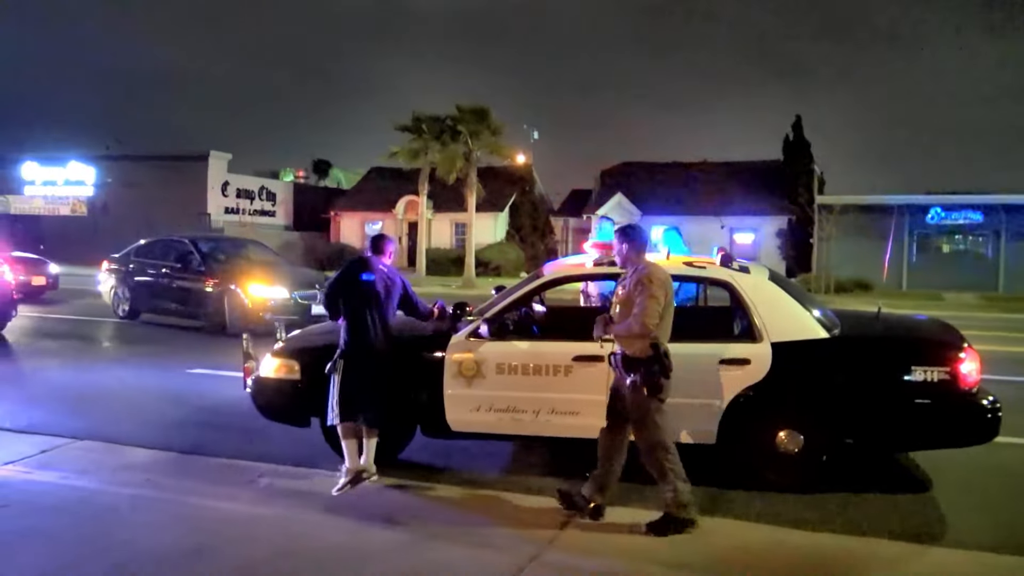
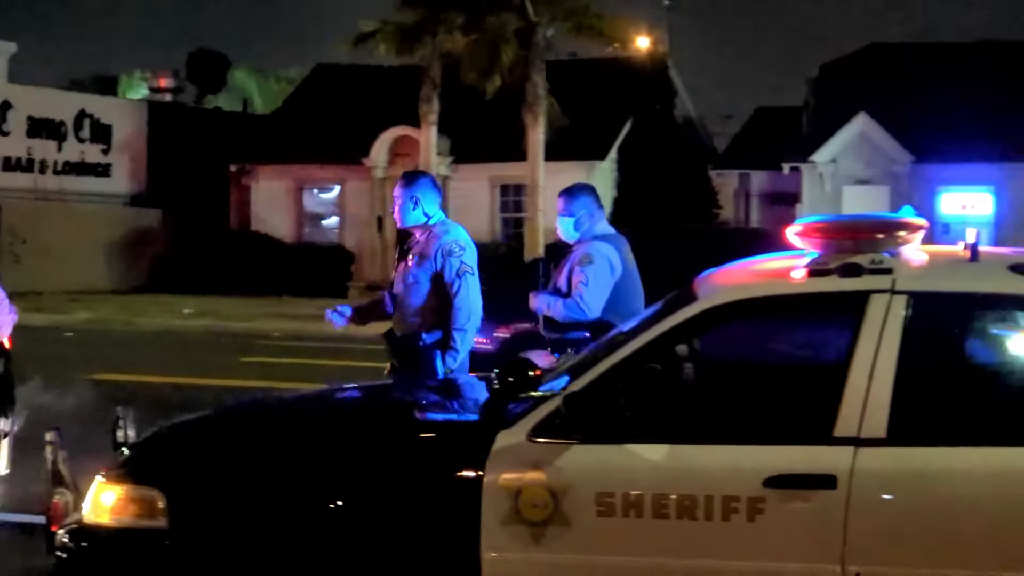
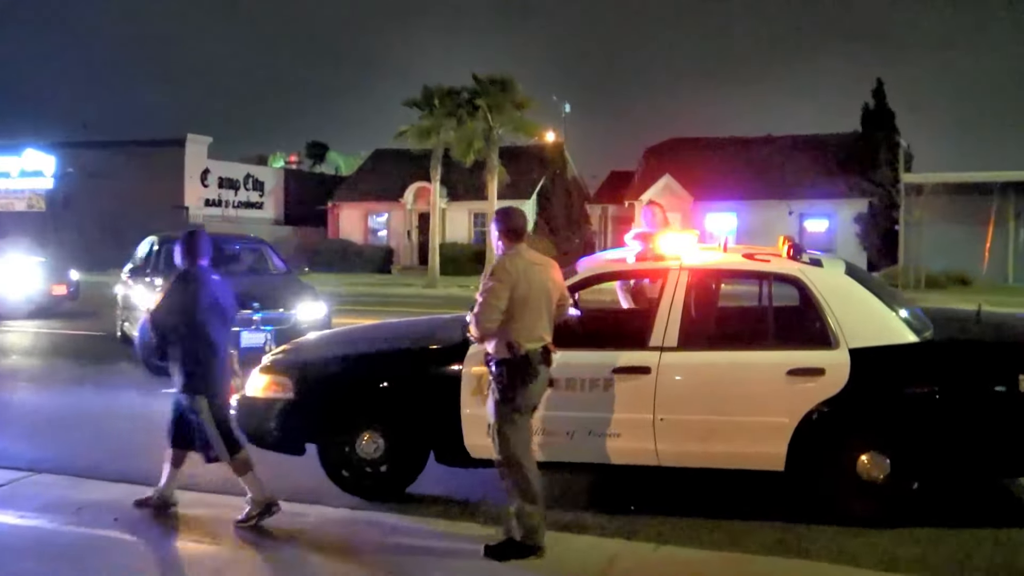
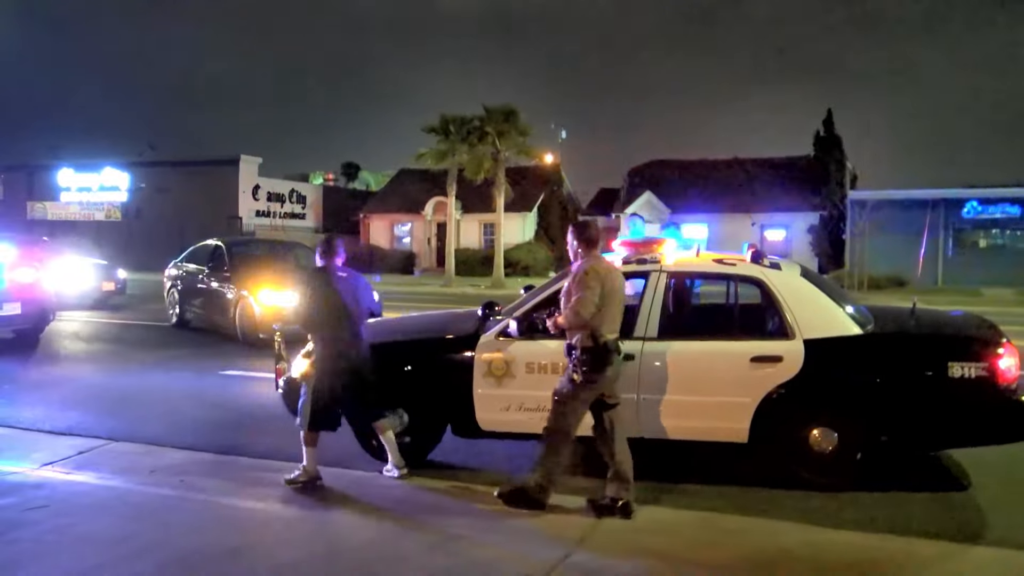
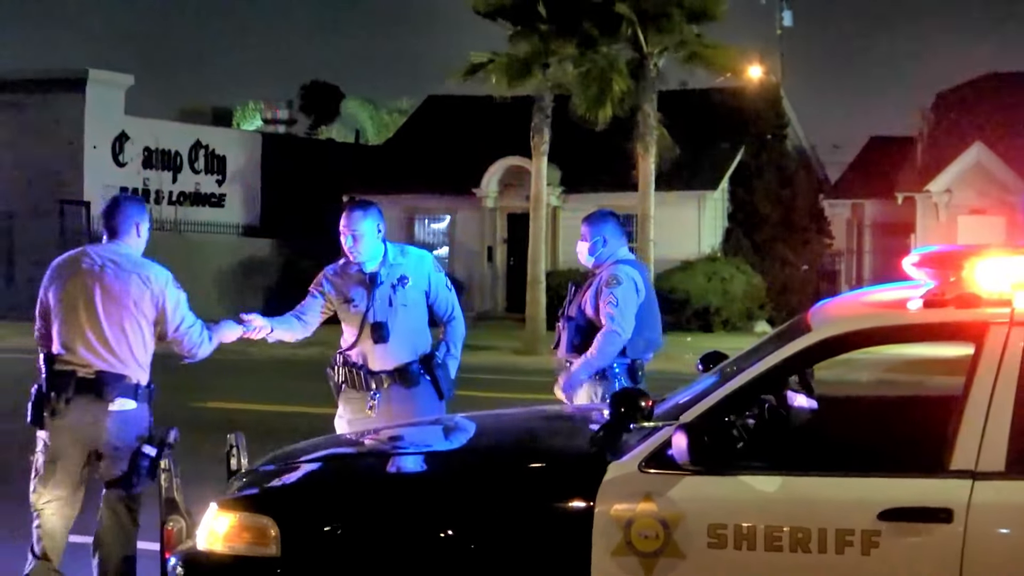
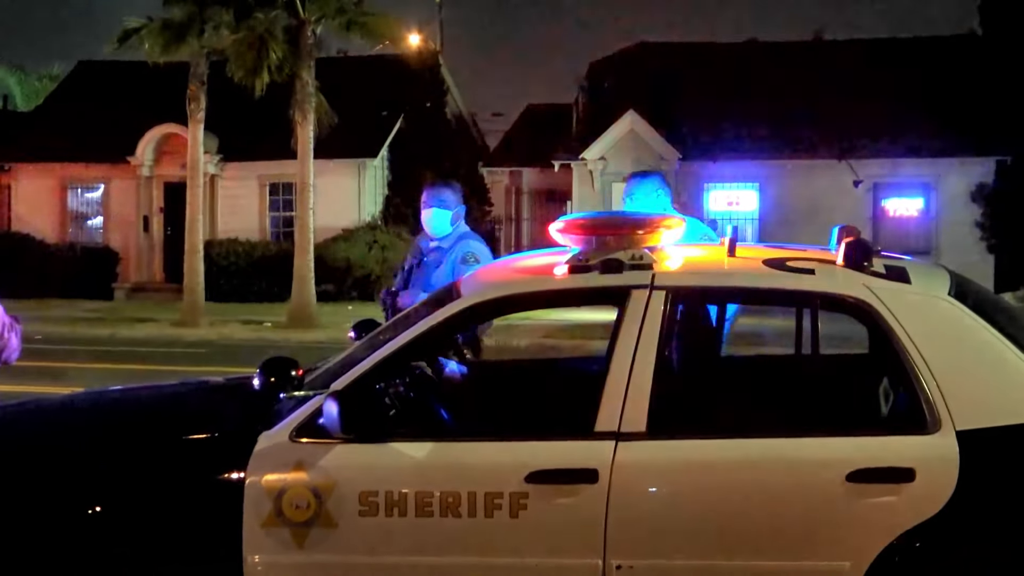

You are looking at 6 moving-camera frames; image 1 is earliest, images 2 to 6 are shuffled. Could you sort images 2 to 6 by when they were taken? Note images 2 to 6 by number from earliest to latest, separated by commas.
4, 3, 6, 2, 5
